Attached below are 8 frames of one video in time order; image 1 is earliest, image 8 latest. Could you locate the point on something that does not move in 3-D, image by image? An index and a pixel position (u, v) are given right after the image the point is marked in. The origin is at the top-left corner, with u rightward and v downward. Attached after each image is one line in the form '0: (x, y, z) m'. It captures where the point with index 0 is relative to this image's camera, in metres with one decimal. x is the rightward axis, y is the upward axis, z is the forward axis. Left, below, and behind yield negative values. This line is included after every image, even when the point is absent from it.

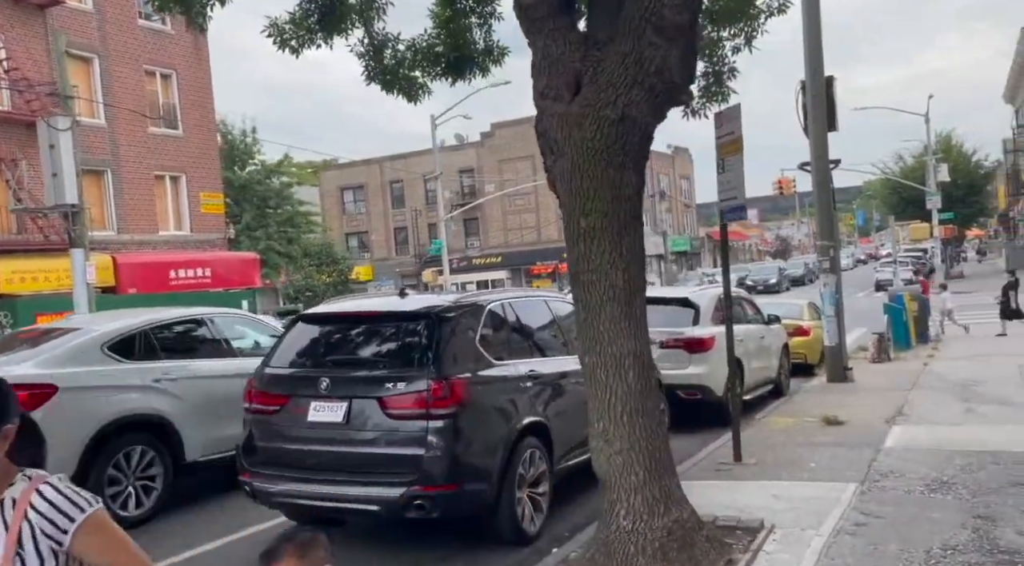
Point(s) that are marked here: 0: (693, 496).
0: (+1.4, -1.6, +6.7) m
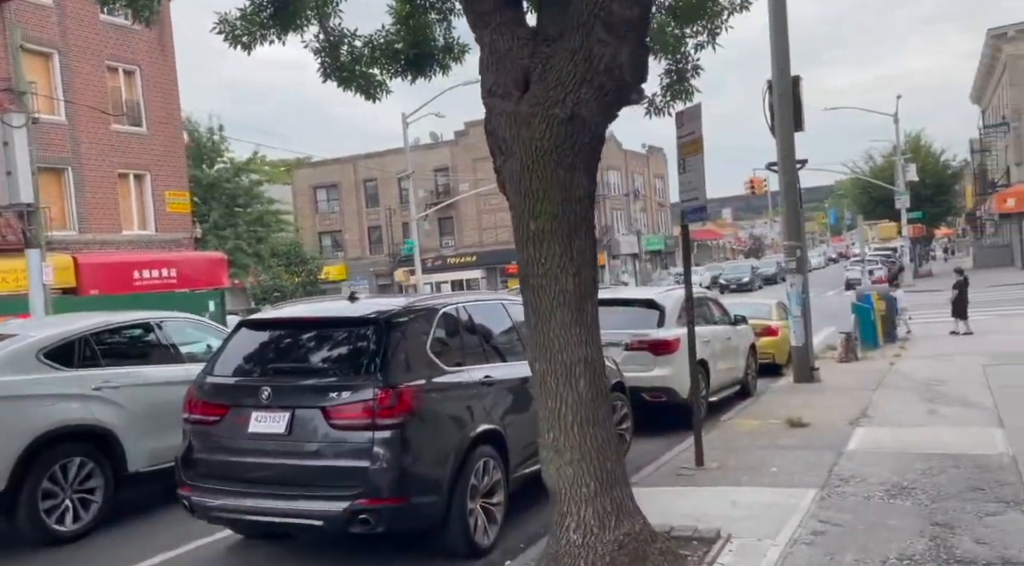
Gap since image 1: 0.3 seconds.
0: (+1.0, -1.6, +6.6) m
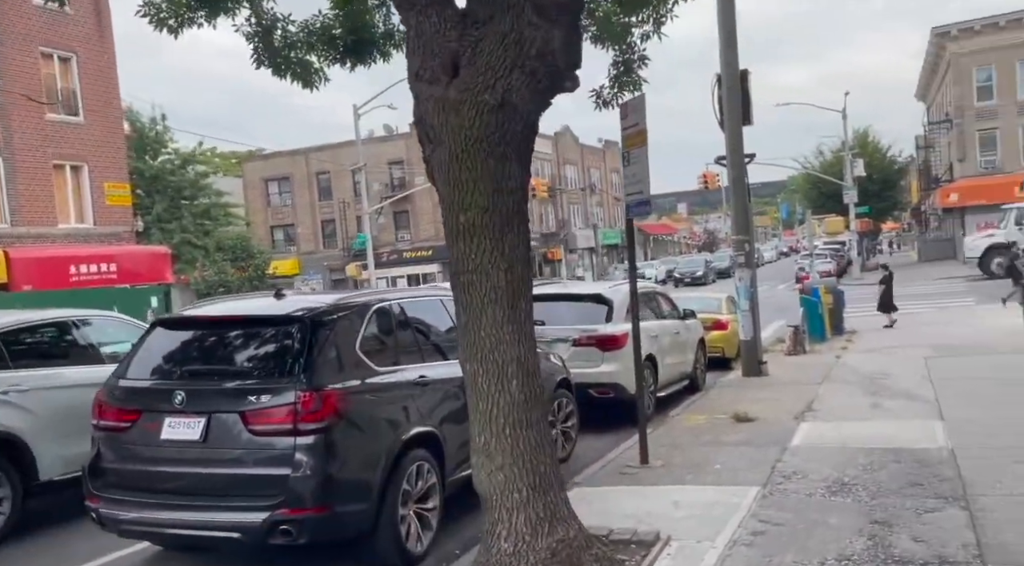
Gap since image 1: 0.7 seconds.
0: (+0.6, -1.6, +6.4) m
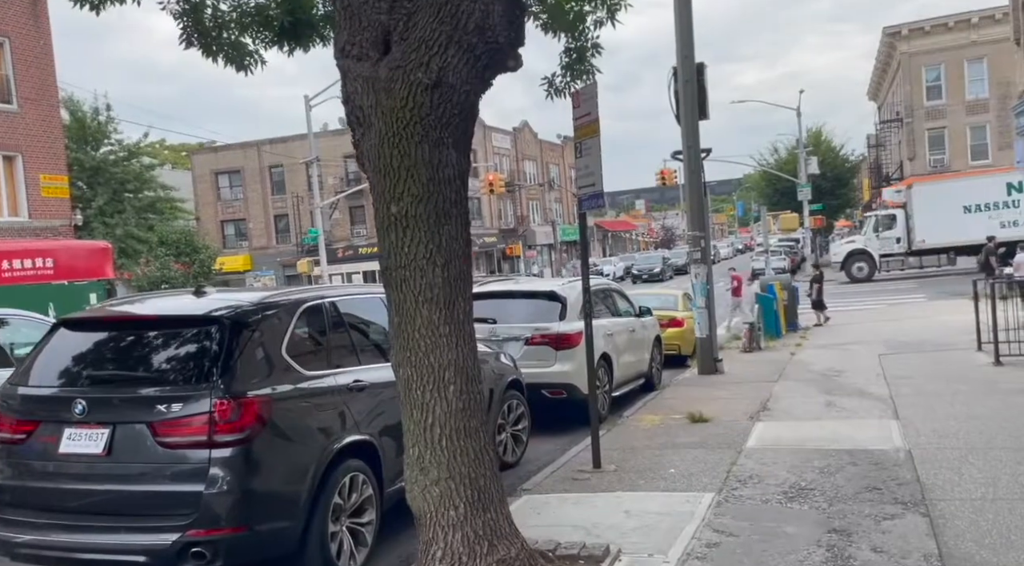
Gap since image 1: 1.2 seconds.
0: (+0.2, -1.6, +6.1) m
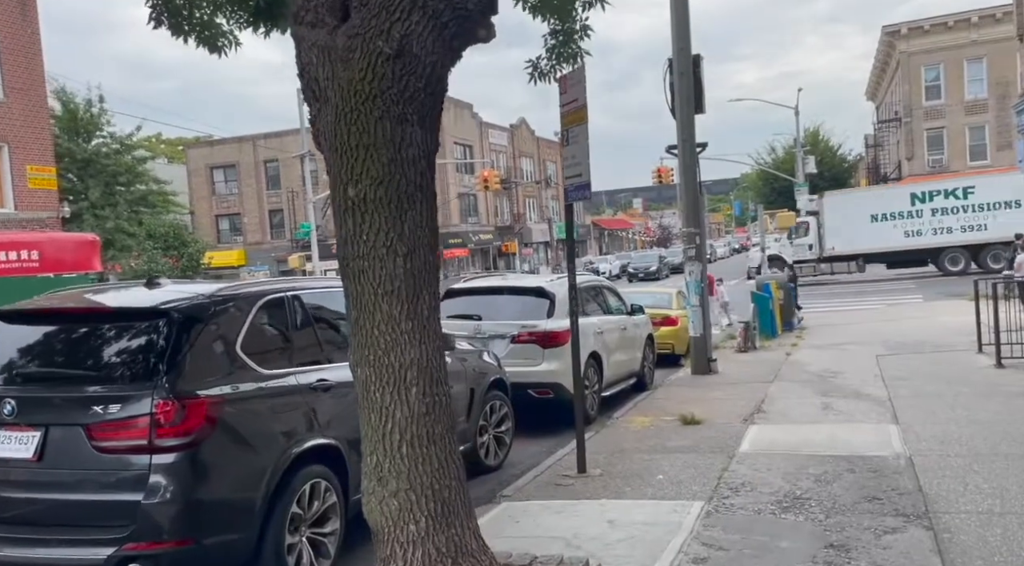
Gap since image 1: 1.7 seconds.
0: (0.0, -1.5, +5.7) m
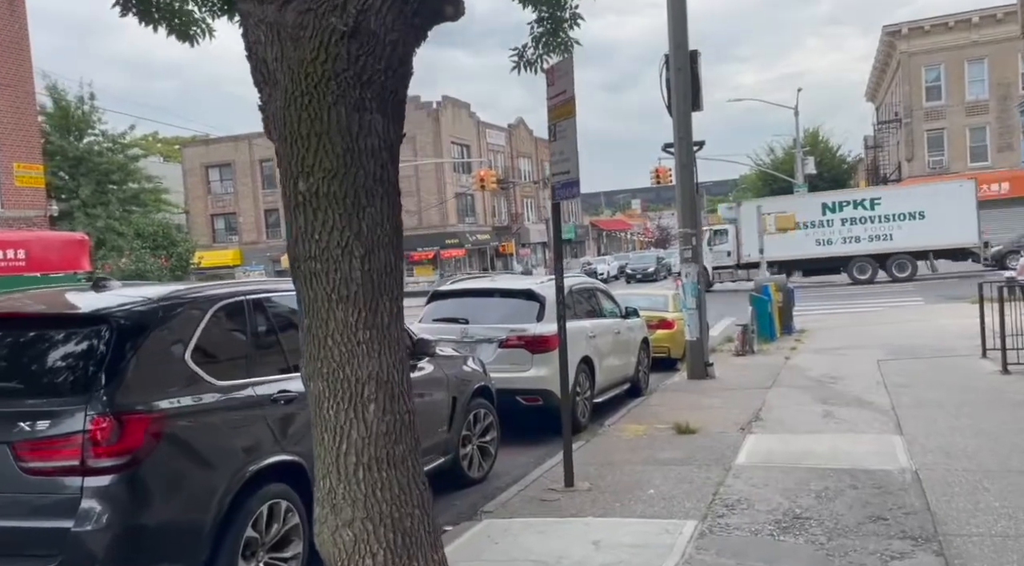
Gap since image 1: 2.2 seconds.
0: (-0.1, -1.6, +5.3) m
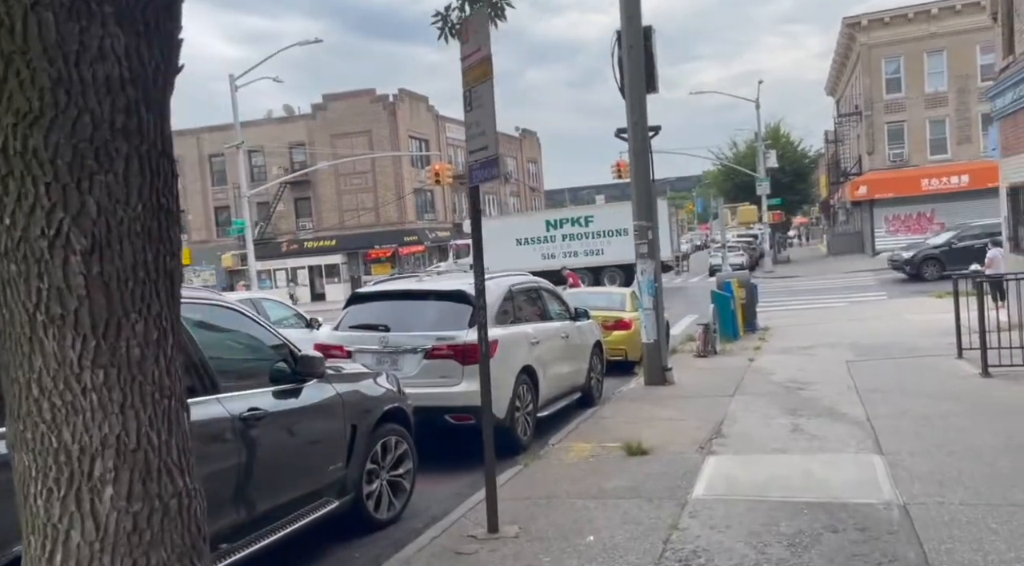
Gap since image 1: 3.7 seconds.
0: (-0.6, -1.6, +4.2) m
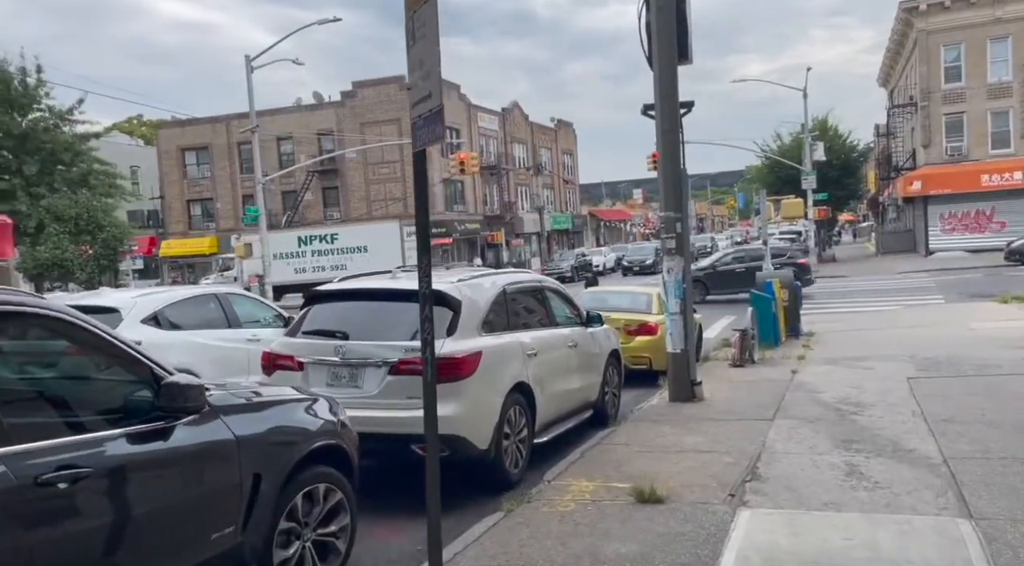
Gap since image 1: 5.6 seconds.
0: (-0.9, -1.6, +2.6) m
